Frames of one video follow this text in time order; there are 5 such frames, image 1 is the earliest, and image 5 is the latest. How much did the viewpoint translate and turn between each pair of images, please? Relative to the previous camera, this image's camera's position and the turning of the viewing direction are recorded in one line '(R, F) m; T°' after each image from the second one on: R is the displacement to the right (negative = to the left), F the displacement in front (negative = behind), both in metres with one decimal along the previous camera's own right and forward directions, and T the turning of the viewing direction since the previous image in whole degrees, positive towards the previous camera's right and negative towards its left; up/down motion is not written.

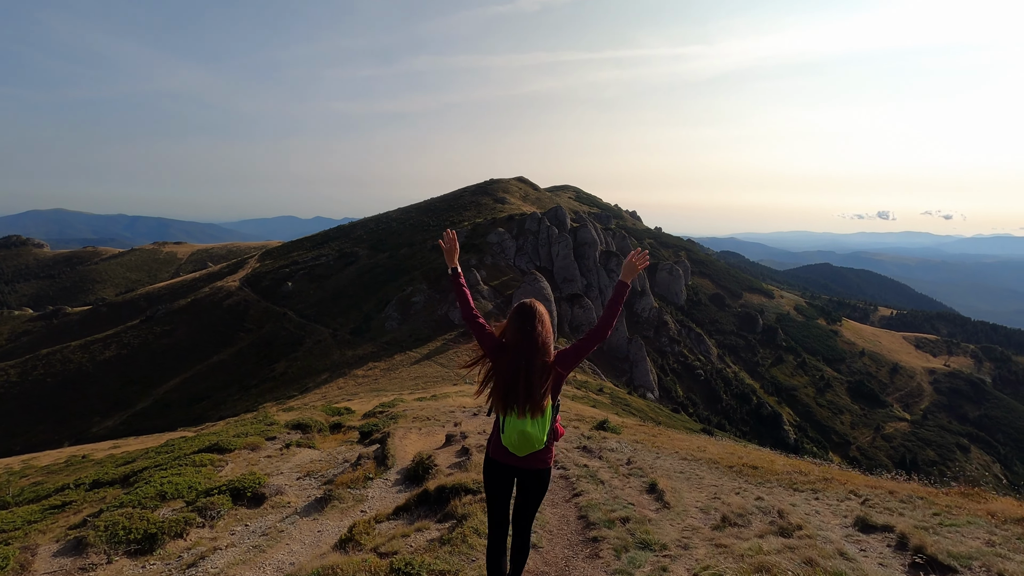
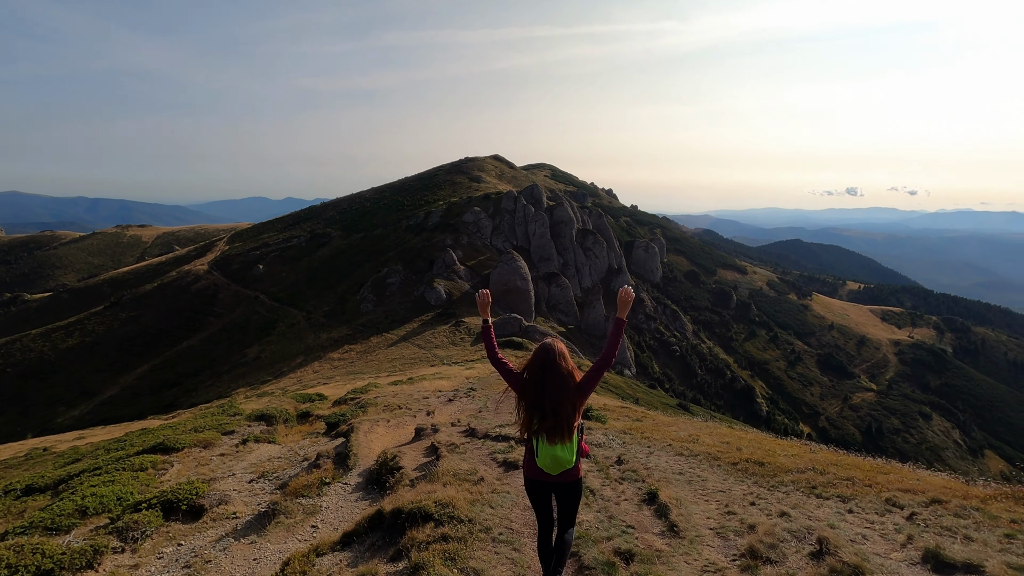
(+0.2, +1.9) m; +3°
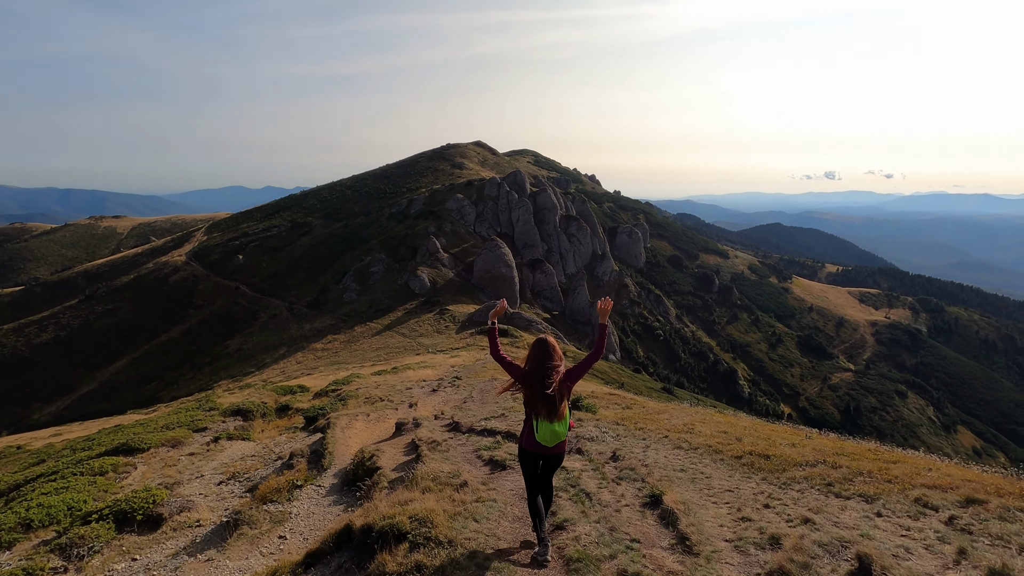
(0.0, +1.0) m; +2°
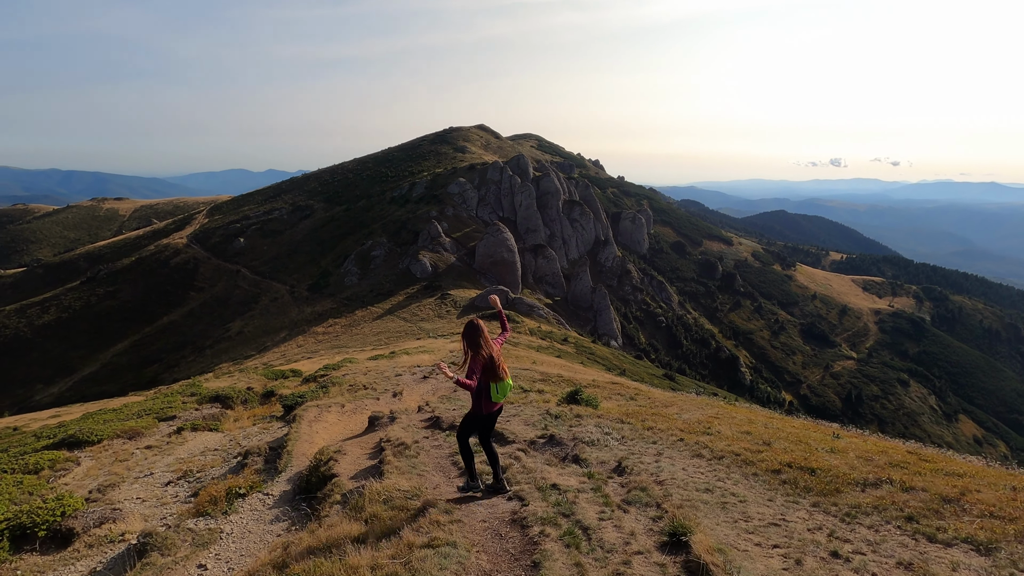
(+0.1, +1.5) m; 0°
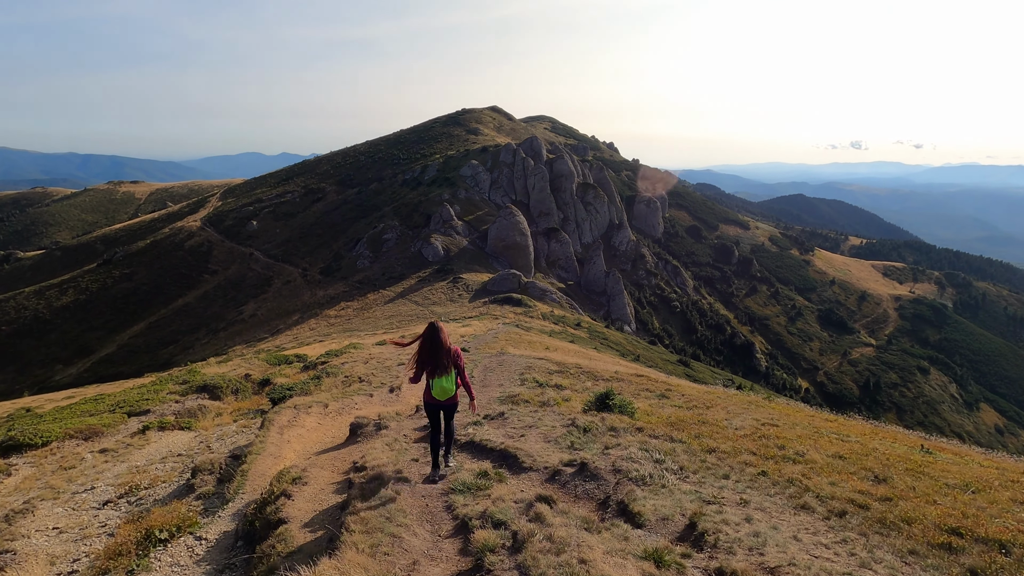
(-0.7, +0.3) m; -1°
